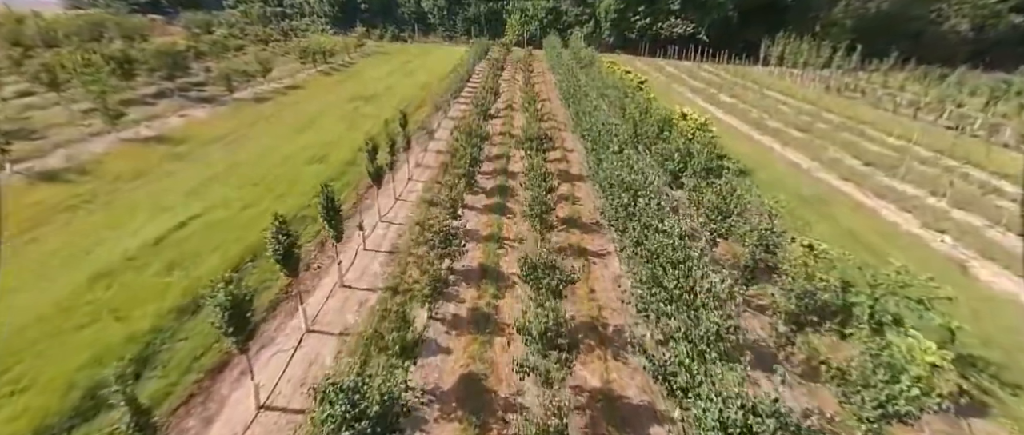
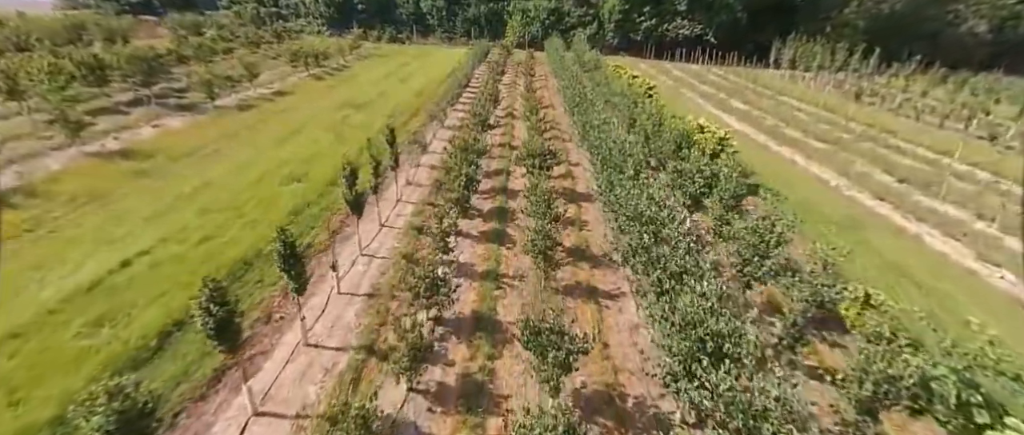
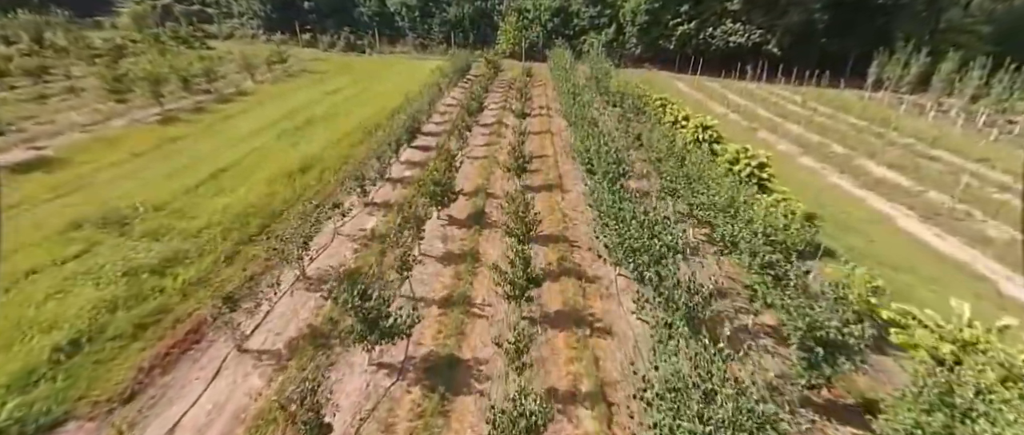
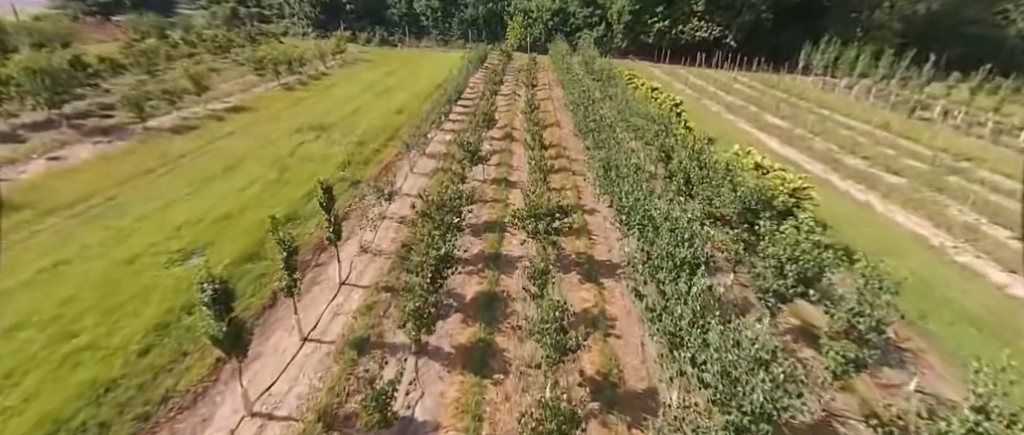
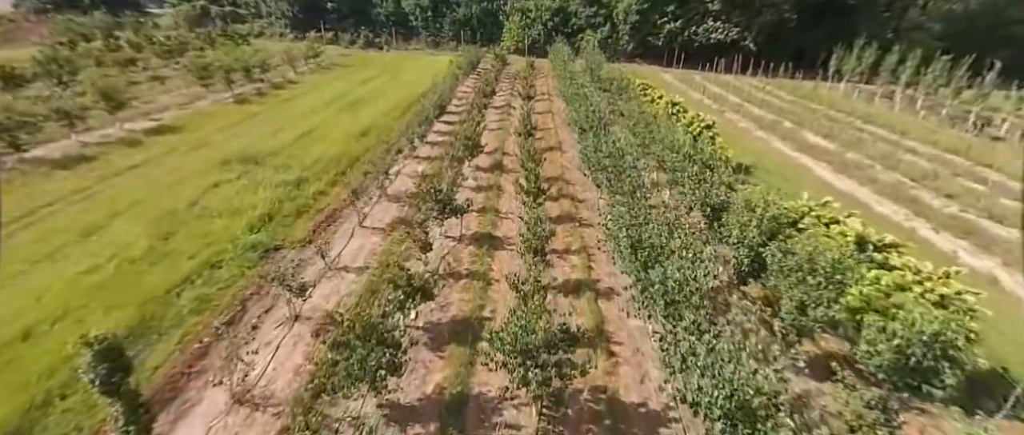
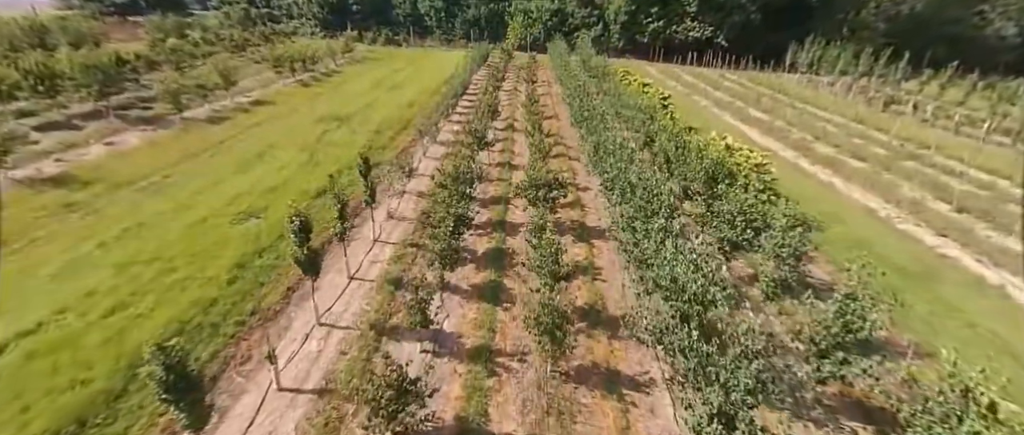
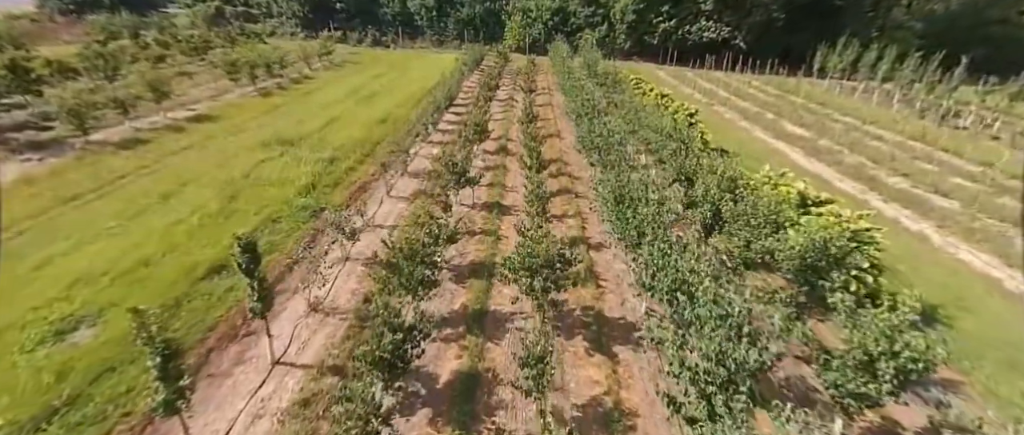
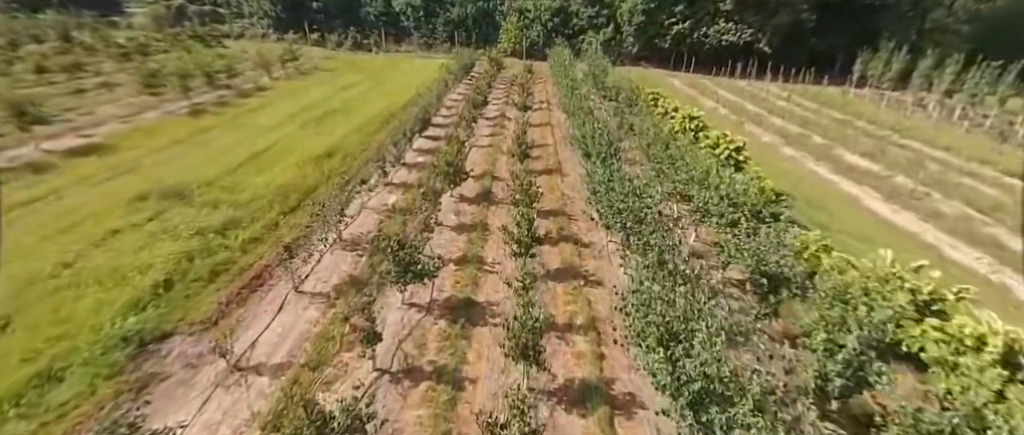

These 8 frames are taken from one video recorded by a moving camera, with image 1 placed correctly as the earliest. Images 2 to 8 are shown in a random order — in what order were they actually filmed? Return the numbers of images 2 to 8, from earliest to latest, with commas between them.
2, 6, 4, 7, 5, 8, 3
